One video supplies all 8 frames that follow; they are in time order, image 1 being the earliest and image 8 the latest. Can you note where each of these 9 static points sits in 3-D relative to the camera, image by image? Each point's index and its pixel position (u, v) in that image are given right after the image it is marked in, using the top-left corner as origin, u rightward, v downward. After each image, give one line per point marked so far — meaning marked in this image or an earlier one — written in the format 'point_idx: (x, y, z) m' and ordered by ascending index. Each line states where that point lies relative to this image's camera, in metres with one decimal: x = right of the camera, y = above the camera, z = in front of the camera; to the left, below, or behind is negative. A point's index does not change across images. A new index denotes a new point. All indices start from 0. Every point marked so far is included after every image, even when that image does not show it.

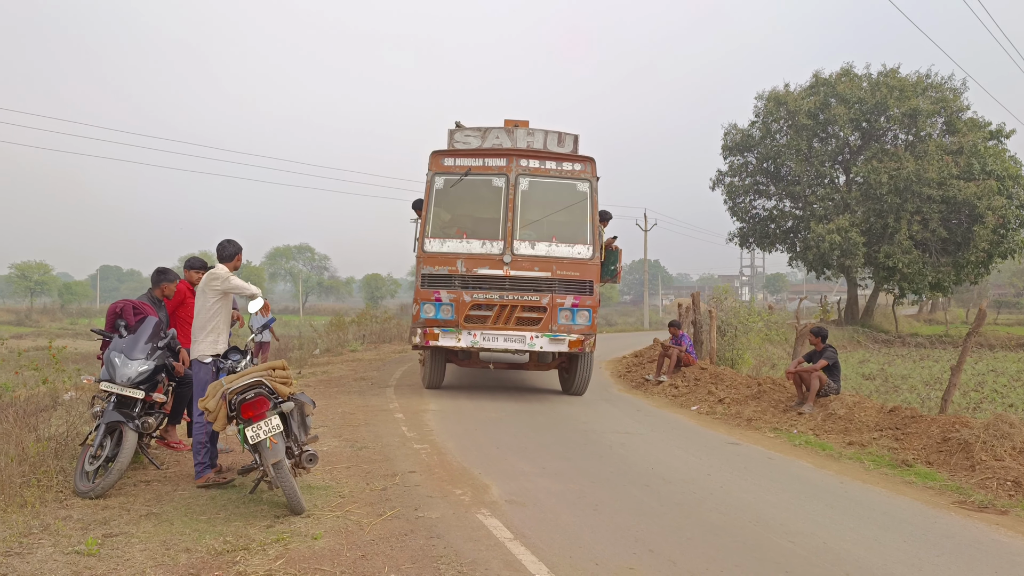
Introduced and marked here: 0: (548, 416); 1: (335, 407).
0: (+0.5, -1.7, +9.0) m
1: (-2.4, -1.7, +9.2) m
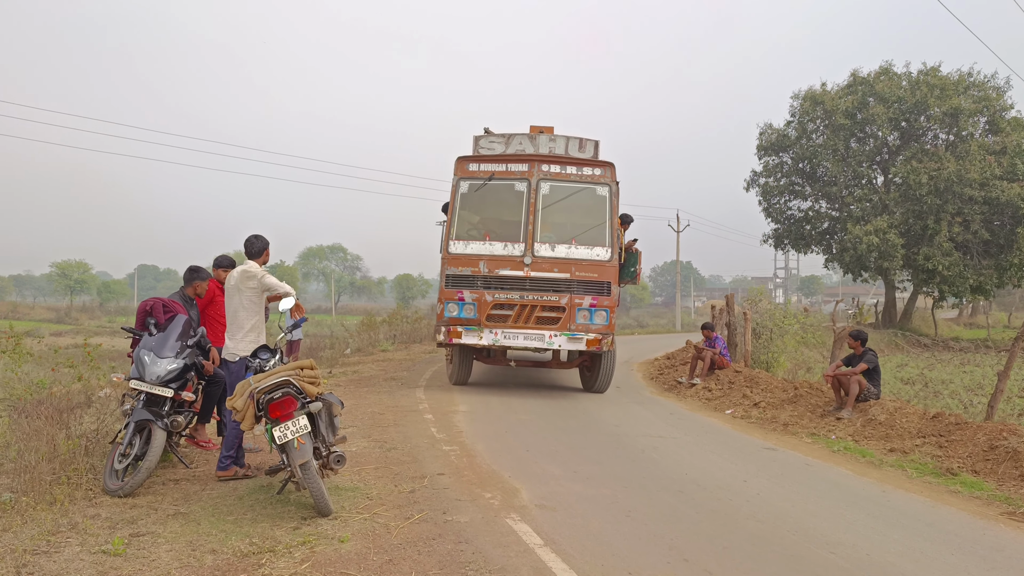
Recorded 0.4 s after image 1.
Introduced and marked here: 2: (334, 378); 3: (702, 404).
0: (+0.9, -1.7, +8.9) m
1: (-2.0, -1.7, +9.2) m
2: (-3.4, -1.8, +13.1) m
3: (+2.9, -1.8, +10.4) m
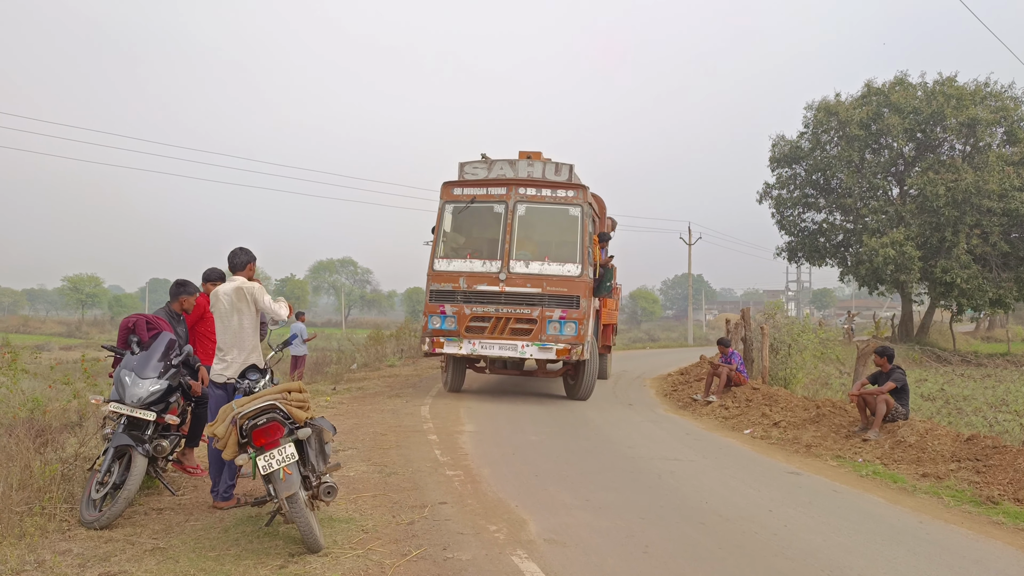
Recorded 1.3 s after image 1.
0: (+1.0, -1.9, +8.5) m
1: (-1.9, -1.8, +8.9) m
2: (-3.3, -2.0, +12.8) m
3: (+3.0, -2.0, +10.0) m
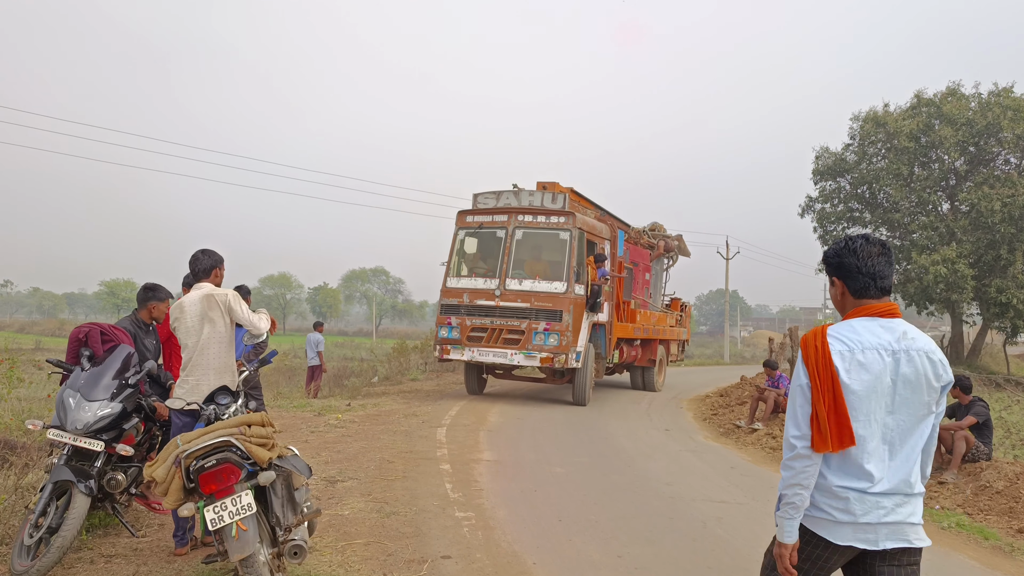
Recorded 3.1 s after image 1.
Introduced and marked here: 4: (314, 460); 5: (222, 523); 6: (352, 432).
0: (+1.2, -2.0, +7.6) m
1: (-1.6, -2.0, +8.1) m
2: (-2.8, -2.2, +12.0) m
3: (+3.3, -2.2, +9.0) m
4: (-2.2, -1.9, +7.7) m
5: (-1.3, -1.1, +3.1) m
6: (-2.3, -2.1, +9.7) m
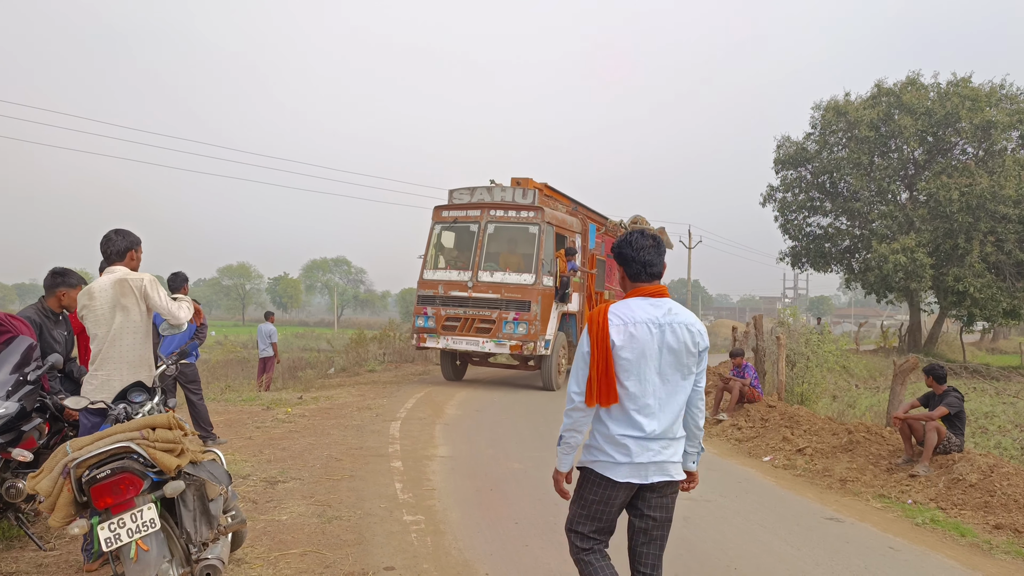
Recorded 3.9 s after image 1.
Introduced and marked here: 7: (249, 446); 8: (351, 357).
0: (+0.8, -1.9, +7.2) m
1: (-2.1, -1.8, +7.6) m
2: (-3.5, -2.0, +11.5) m
3: (+2.8, -2.0, +8.7) m
4: (-2.7, -1.8, +7.1) m
5: (-1.6, -1.0, +2.6) m
6: (-2.9, -1.9, +9.2) m
7: (-3.0, -1.8, +7.9) m
8: (-4.6, -2.0, +19.6) m
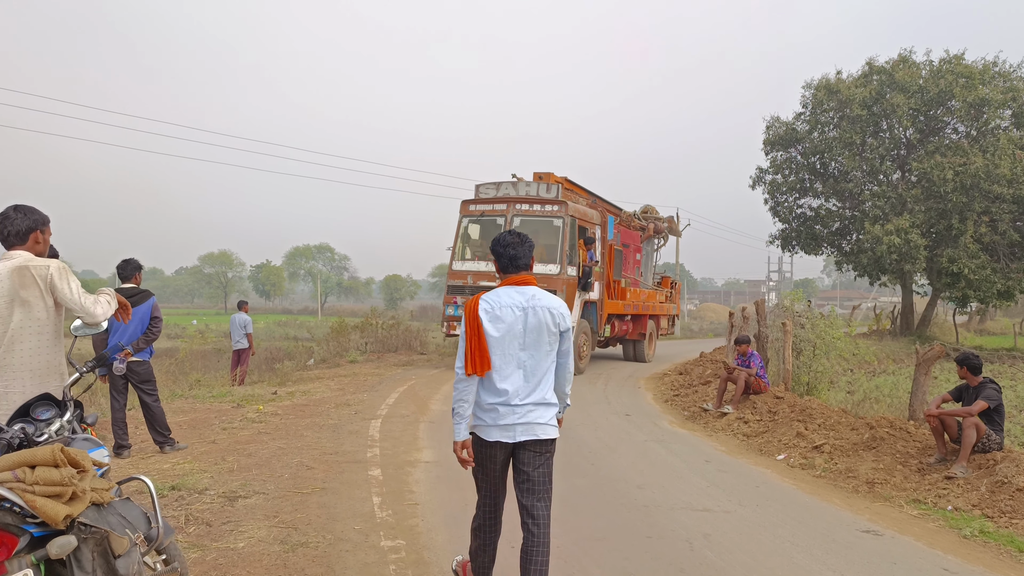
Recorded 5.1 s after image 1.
0: (+0.7, -1.7, +6.6) m
1: (-2.2, -1.7, +6.8) m
2: (-3.7, -1.8, +10.7) m
3: (+2.7, -1.8, +8.1) m
4: (-2.8, -1.7, +6.4) m
5: (-1.5, -1.0, +1.9) m
6: (-3.0, -1.7, +8.4) m
7: (-3.1, -1.7, +7.1) m
8: (-5.0, -1.6, +18.7) m
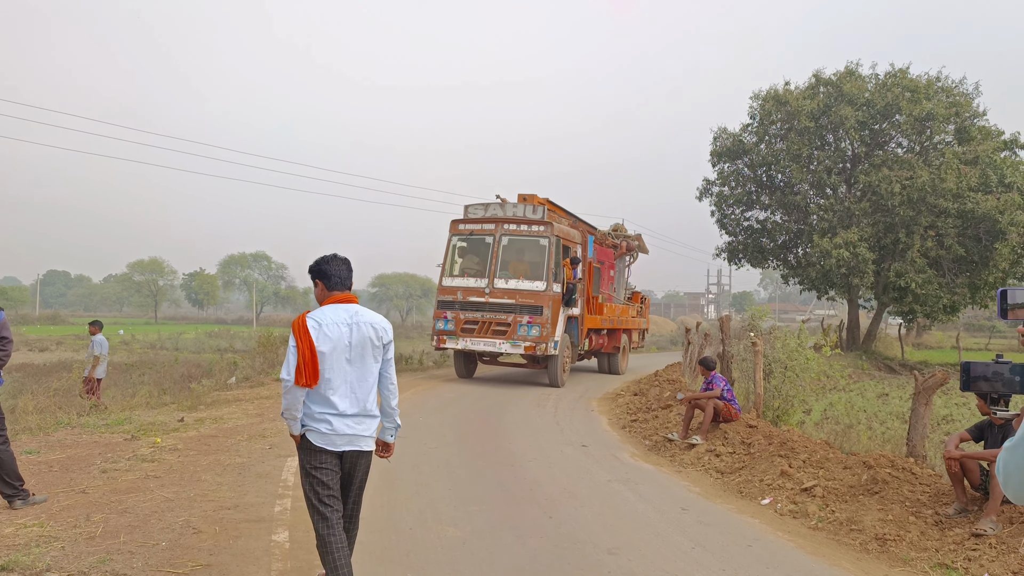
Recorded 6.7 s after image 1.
0: (+0.2, -1.9, +5.4) m
1: (-2.7, -1.8, +5.4) m
2: (-4.4, -2.0, +9.2) m
3: (+2.1, -2.0, +7.1) m
4: (-3.2, -1.8, +4.9) m
5: (-1.6, -1.0, +0.6) m
6: (-3.6, -1.9, +7.0) m
7: (-3.6, -1.8, +5.7) m
8: (-6.4, -1.9, +17.1) m
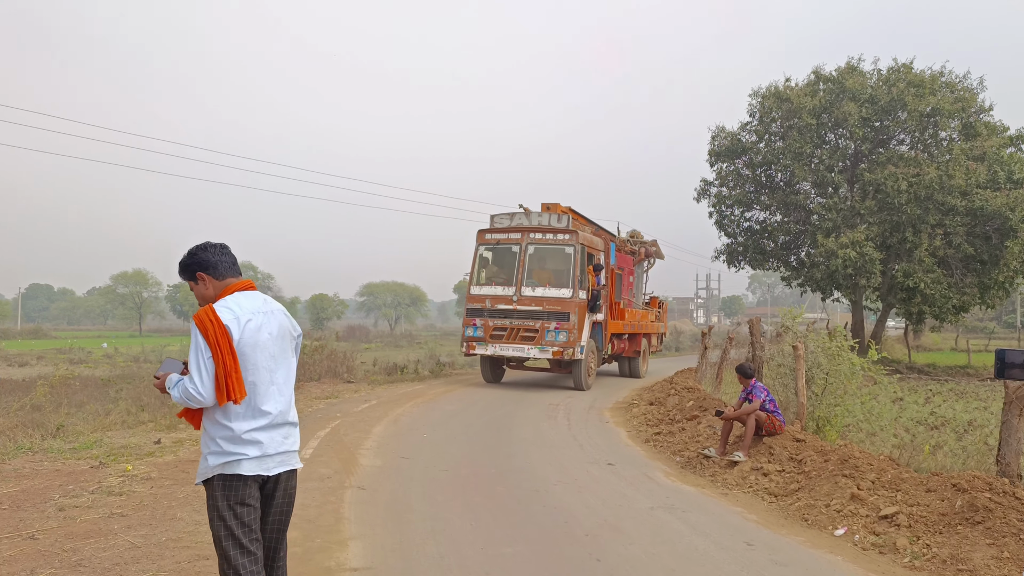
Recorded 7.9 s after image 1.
0: (+0.5, -1.8, +4.5) m
1: (-2.4, -1.8, +4.5) m
2: (-4.2, -2.0, +8.2) m
3: (+2.4, -2.0, +6.2) m
4: (-2.9, -1.8, +4.0) m
5: (-1.2, -1.0, -0.4) m
6: (-3.3, -1.9, +6.0) m
7: (-3.4, -1.9, +4.7) m
8: (-6.4, -2.1, +16.0) m
